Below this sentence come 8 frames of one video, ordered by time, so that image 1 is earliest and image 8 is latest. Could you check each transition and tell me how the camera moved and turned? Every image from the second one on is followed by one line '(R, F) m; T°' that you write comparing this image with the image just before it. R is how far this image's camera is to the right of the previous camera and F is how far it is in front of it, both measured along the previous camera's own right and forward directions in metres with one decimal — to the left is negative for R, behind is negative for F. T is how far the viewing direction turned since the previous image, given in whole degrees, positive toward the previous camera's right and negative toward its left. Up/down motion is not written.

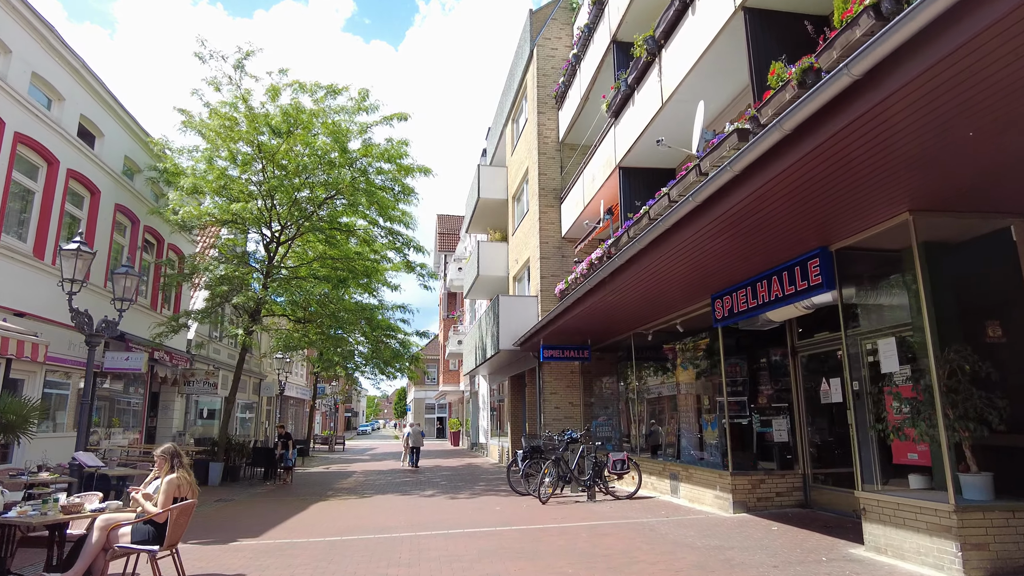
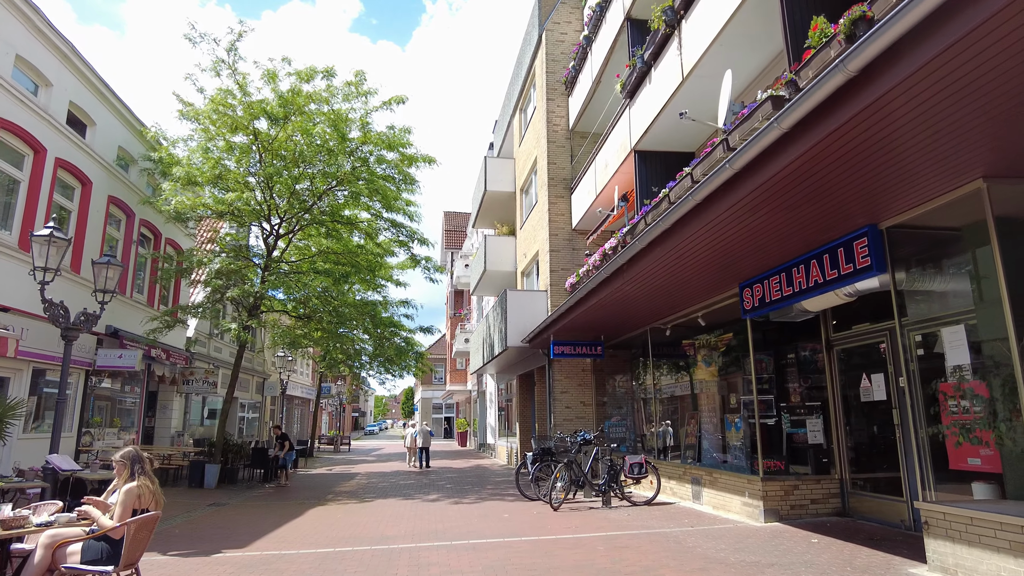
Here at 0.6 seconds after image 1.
(0.0, +0.7) m; -1°
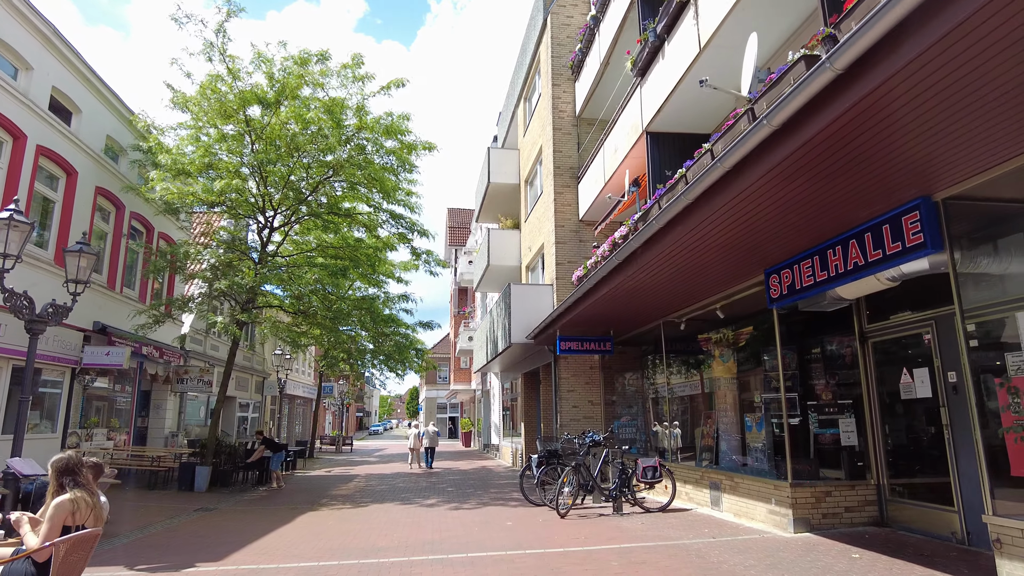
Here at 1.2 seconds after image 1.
(0.0, +0.7) m; 0°
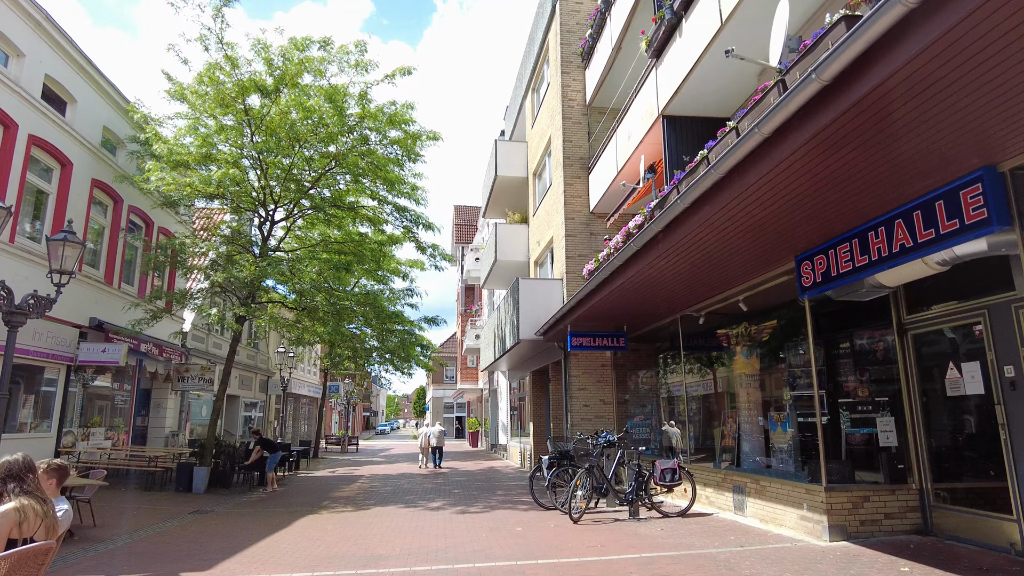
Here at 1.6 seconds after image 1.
(0.0, +0.5) m; -1°
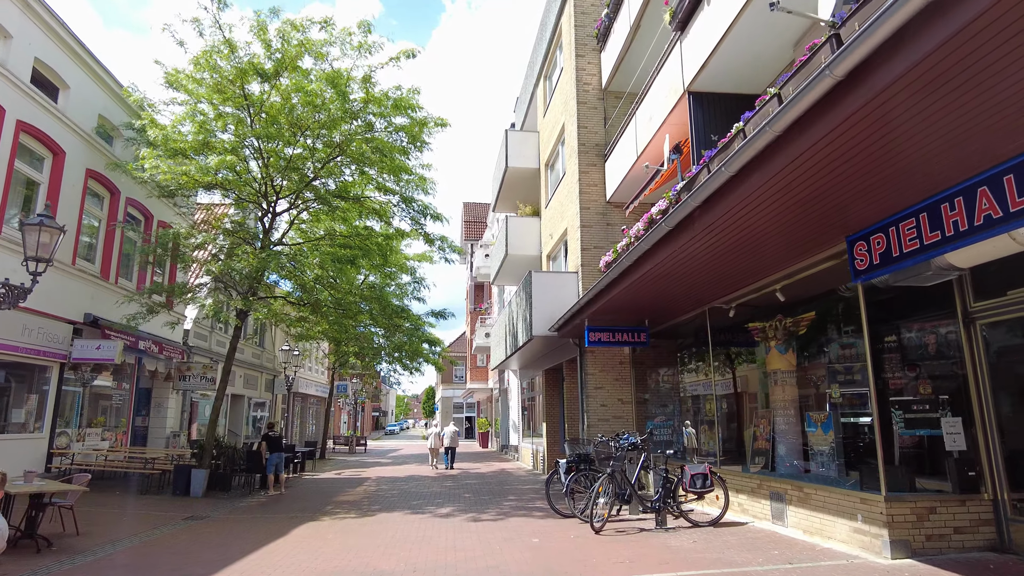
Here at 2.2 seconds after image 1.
(-0.1, +0.7) m; -1°
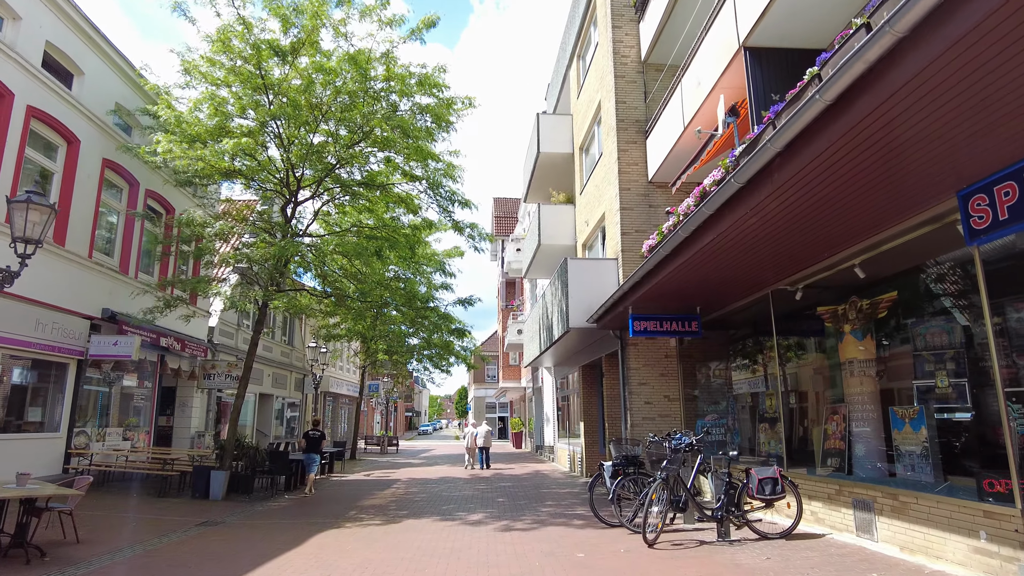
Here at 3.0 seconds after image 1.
(-0.1, +0.9) m; -3°
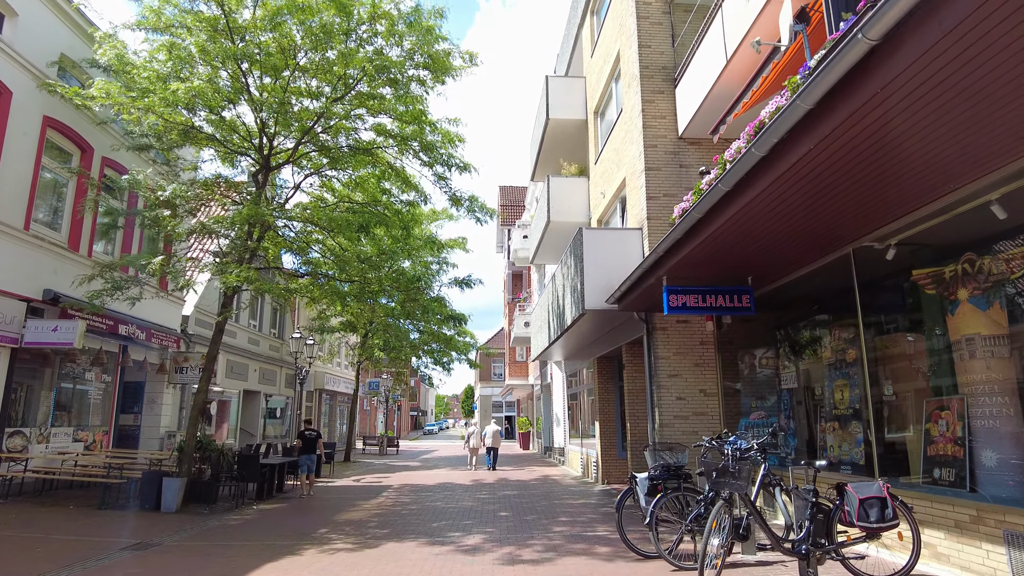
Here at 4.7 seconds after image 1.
(0.0, +1.8) m; -1°
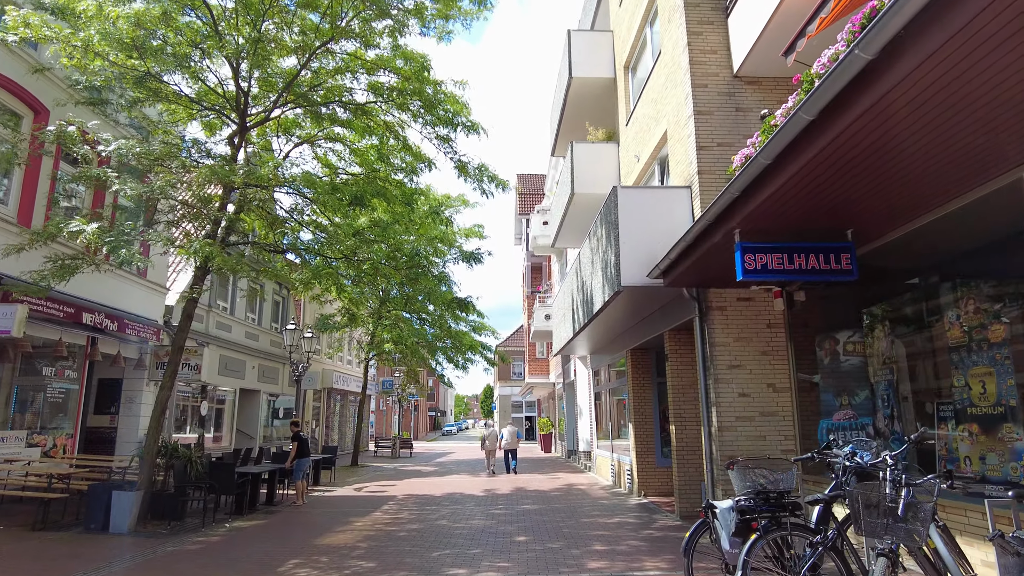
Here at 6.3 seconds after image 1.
(0.0, +1.8) m; -2°
